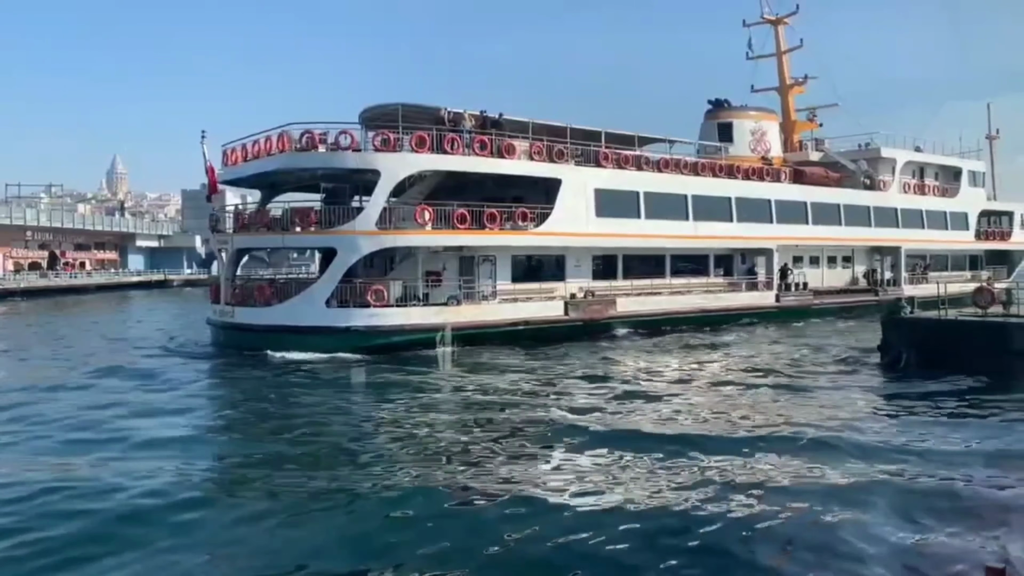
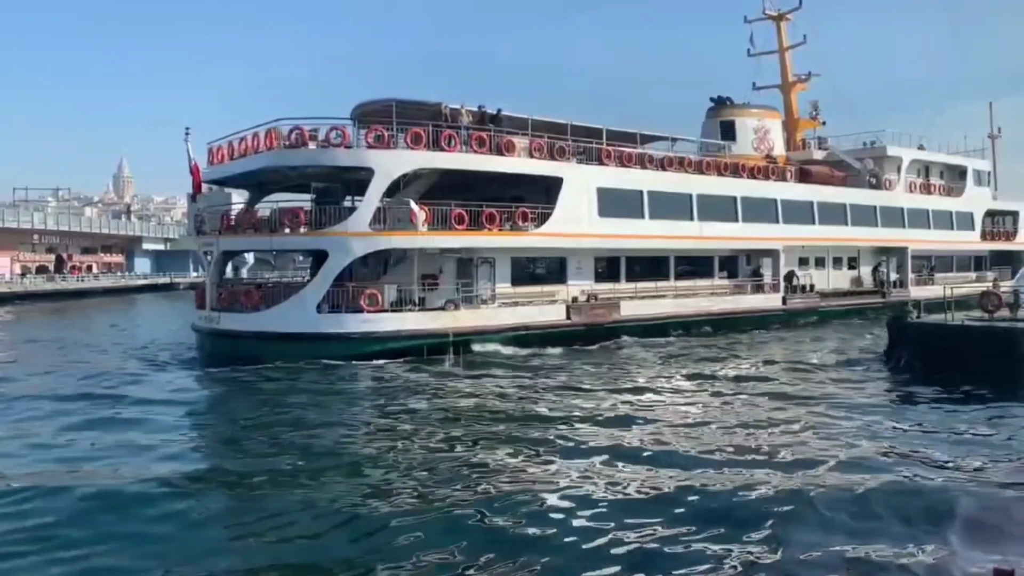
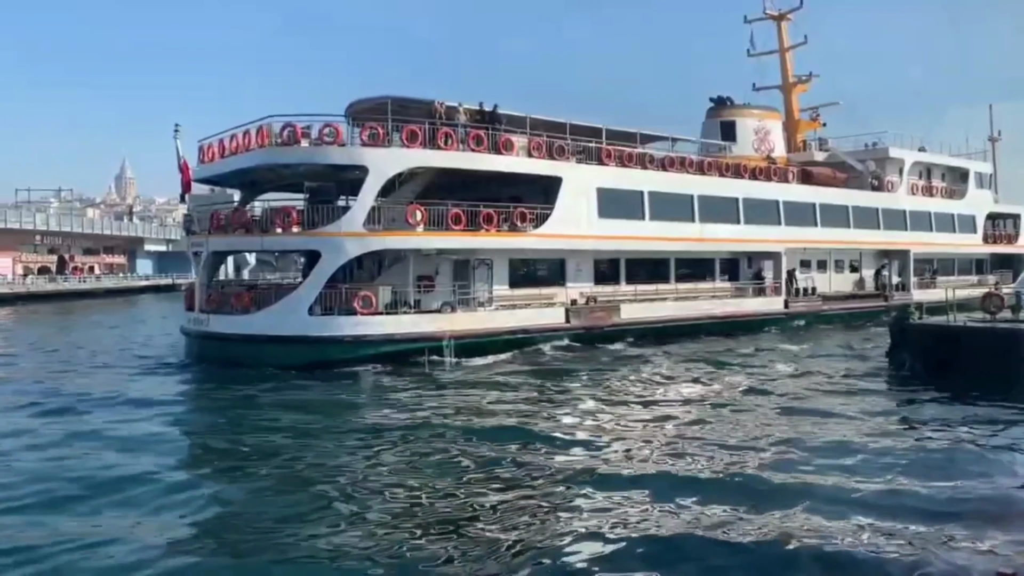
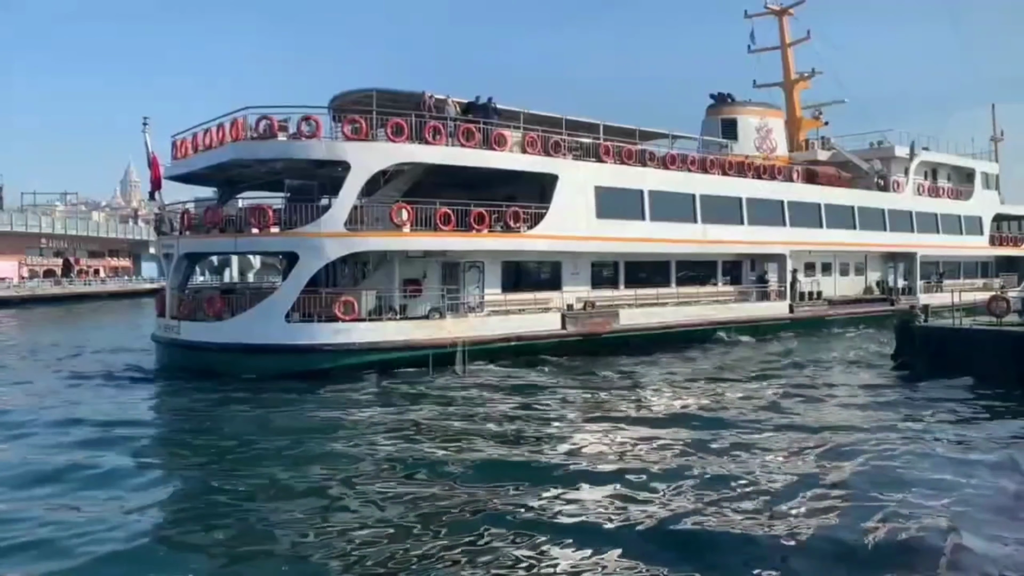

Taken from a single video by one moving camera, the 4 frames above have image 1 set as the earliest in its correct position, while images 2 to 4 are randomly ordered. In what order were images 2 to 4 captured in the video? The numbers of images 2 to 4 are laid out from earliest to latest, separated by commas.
2, 3, 4
